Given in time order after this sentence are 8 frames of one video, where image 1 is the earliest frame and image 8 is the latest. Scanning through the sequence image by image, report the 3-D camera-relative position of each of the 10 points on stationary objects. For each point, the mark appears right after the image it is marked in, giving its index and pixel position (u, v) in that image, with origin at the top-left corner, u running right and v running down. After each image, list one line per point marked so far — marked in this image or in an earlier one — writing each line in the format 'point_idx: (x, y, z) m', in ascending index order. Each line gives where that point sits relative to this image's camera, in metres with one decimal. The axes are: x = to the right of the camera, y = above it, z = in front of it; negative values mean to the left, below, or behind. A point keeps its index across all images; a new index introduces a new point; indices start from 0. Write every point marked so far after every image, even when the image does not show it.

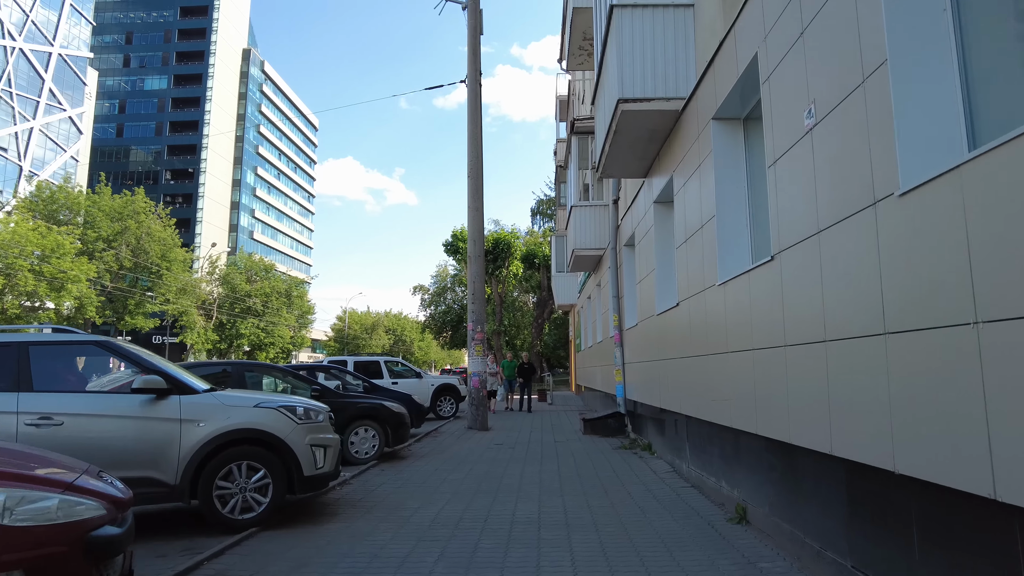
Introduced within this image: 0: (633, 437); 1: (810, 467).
0: (+2.5, -3.0, +12.4) m
1: (+2.2, -1.3, +4.5) m
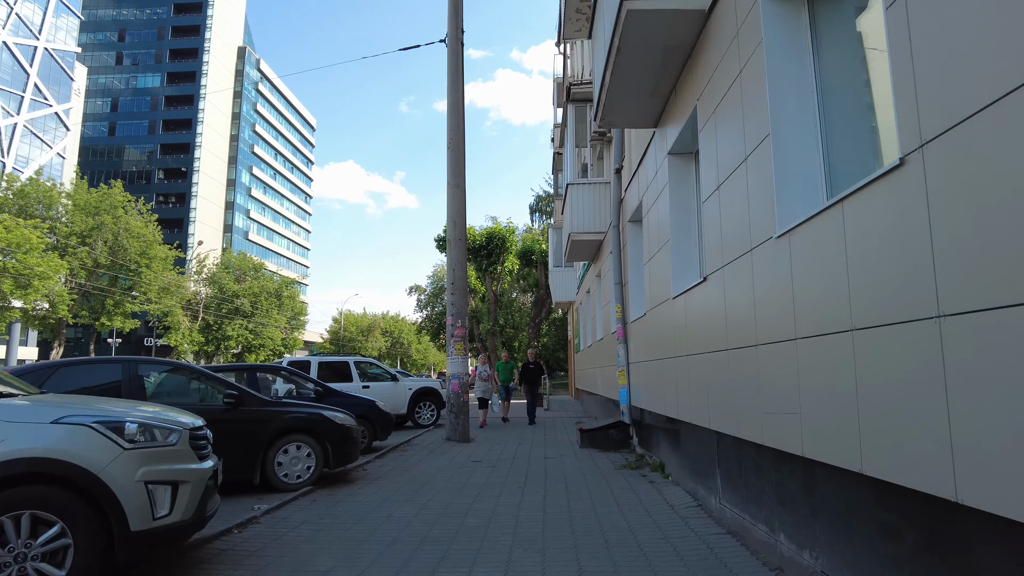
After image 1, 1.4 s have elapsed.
0: (+2.1, -2.7, +10.2) m
1: (+1.8, -1.0, +2.4) m
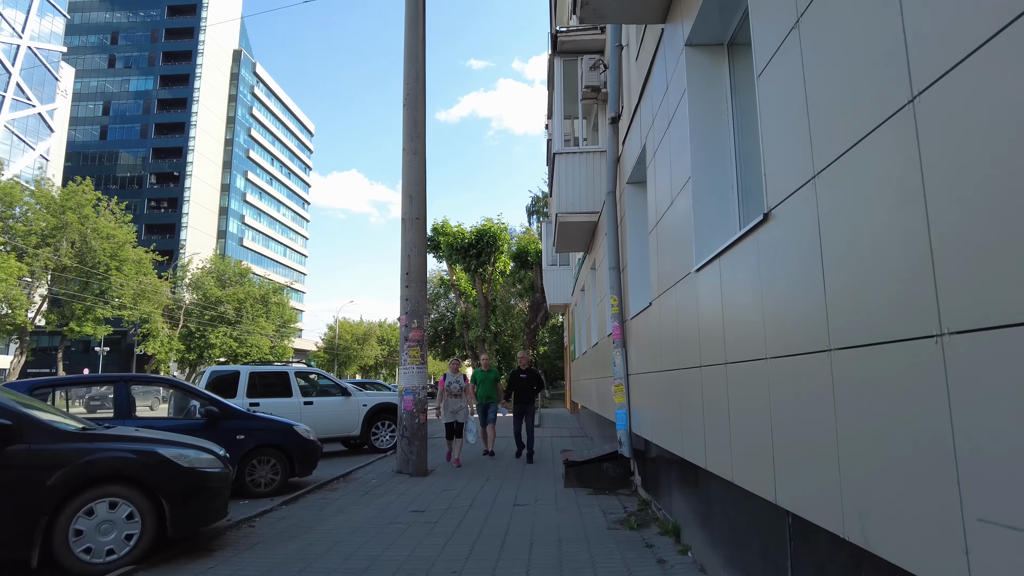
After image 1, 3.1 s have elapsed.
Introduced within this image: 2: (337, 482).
0: (+1.6, -2.5, +7.5) m
1: (+1.3, -0.7, -0.4) m
2: (-2.7, -2.9, +9.3) m
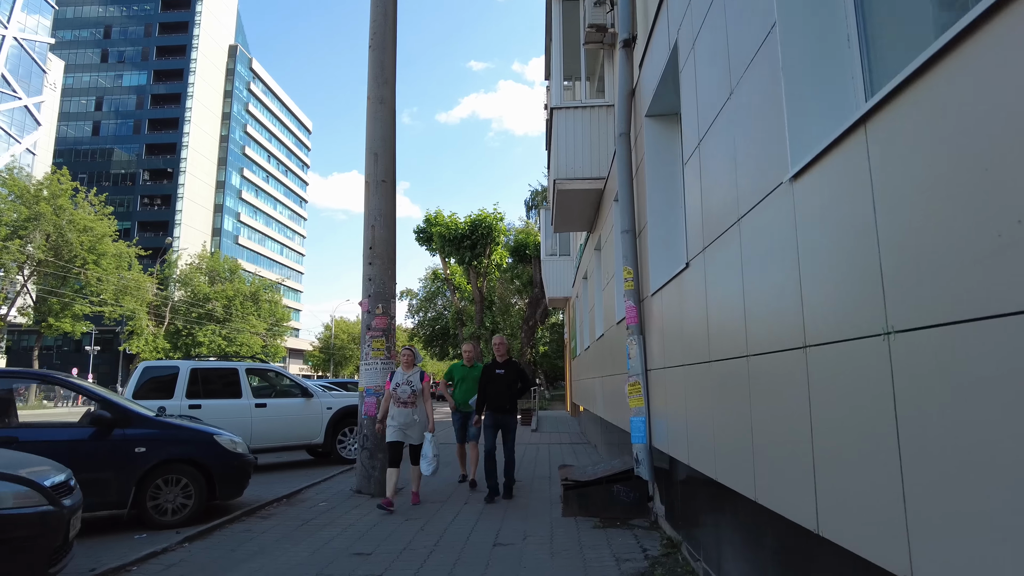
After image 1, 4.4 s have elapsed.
0: (+1.4, -2.2, +5.5) m
1: (+1.1, -0.3, -2.3) m
2: (-2.8, -2.6, +7.4) m
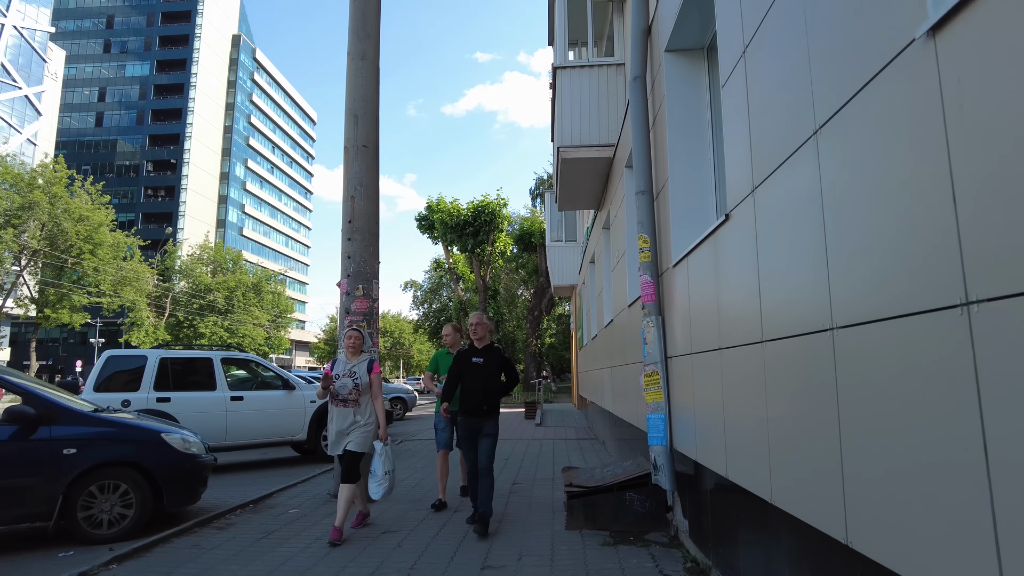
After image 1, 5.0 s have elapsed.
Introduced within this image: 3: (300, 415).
0: (+1.4, -2.0, +4.6) m
1: (+0.9, -0.2, -3.3) m
2: (-2.9, -2.4, +6.5) m
3: (-3.5, -2.1, +10.4) m
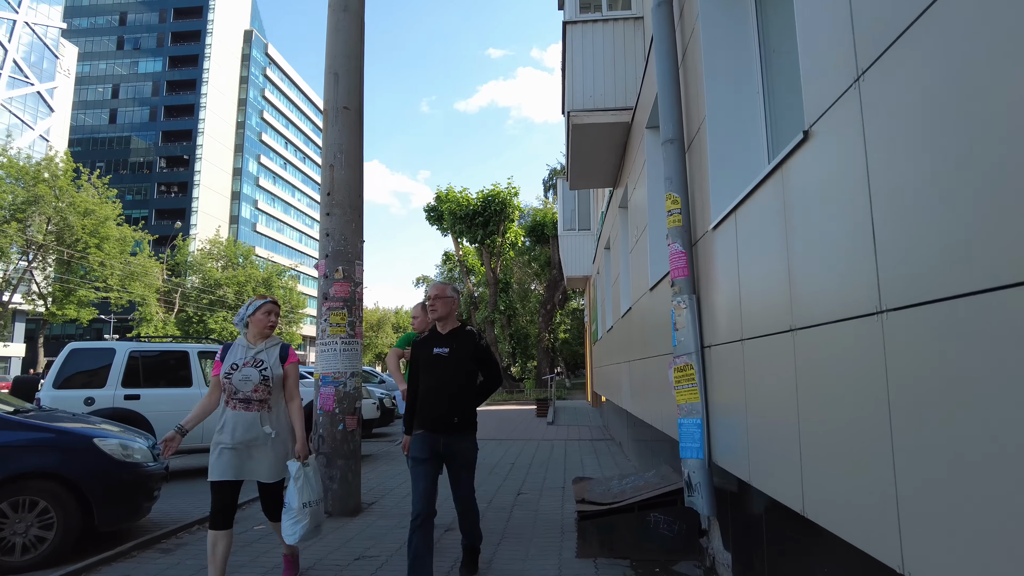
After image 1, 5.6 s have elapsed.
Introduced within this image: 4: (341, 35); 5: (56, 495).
0: (+1.3, -1.8, +3.5) m
1: (+0.7, -0.1, -4.3) m
2: (-2.9, -2.2, +5.5) m
3: (-3.4, -1.9, +9.5) m
4: (-1.9, +2.9, +7.0) m
5: (-3.4, -1.6, +4.7) m
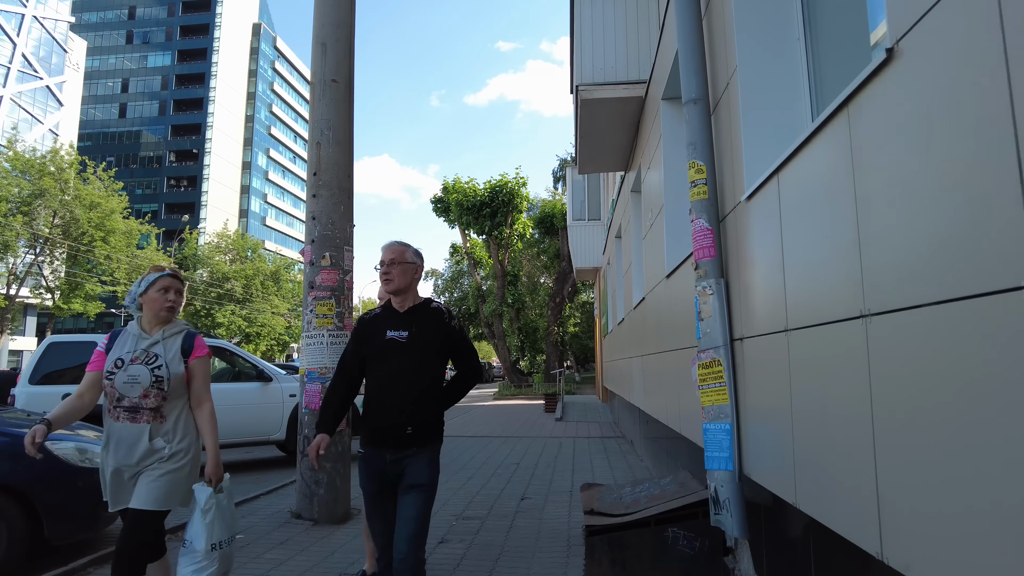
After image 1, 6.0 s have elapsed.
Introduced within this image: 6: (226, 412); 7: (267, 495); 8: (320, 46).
0: (+1.3, -1.7, +3.0) m
1: (+0.6, -0.1, -4.9) m
2: (-2.8, -2.1, +5.1) m
3: (-3.4, -1.8, +9.0) m
4: (-1.9, +3.0, +6.5) m
5: (-3.4, -1.5, +4.2) m
6: (-4.0, -1.7, +8.6) m
7: (-2.7, -2.2, +6.7) m
8: (-2.0, +2.5, +6.4) m
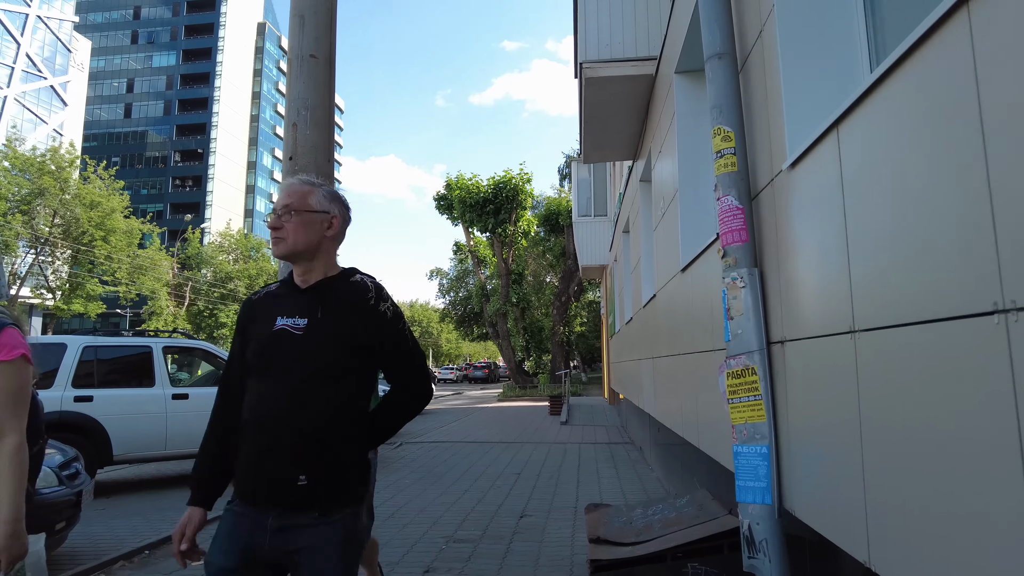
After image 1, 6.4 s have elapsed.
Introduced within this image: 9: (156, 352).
0: (+1.3, -1.7, +2.4) m
1: (+0.4, 0.0, -5.5) m
2: (-2.9, -2.0, +4.5) m
3: (-3.4, -1.8, +8.4) m
4: (-1.9, +3.0, +5.9) m
5: (-3.5, -1.4, +3.6) m
6: (-4.0, -1.7, +8.0) m
7: (-2.7, -2.2, +6.1) m
8: (-2.0, +2.6, +5.8) m
9: (-4.6, -0.8, +7.9) m
